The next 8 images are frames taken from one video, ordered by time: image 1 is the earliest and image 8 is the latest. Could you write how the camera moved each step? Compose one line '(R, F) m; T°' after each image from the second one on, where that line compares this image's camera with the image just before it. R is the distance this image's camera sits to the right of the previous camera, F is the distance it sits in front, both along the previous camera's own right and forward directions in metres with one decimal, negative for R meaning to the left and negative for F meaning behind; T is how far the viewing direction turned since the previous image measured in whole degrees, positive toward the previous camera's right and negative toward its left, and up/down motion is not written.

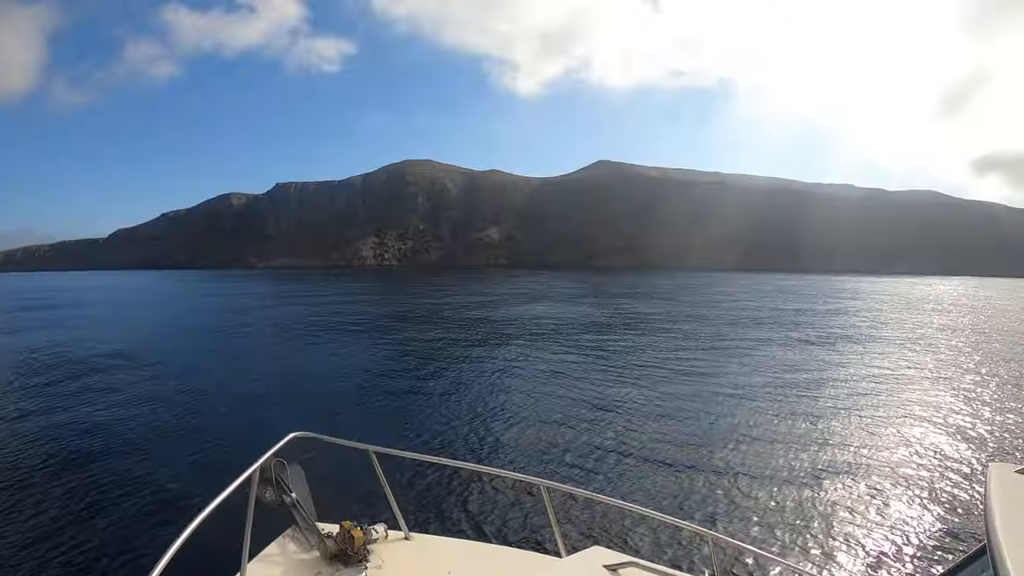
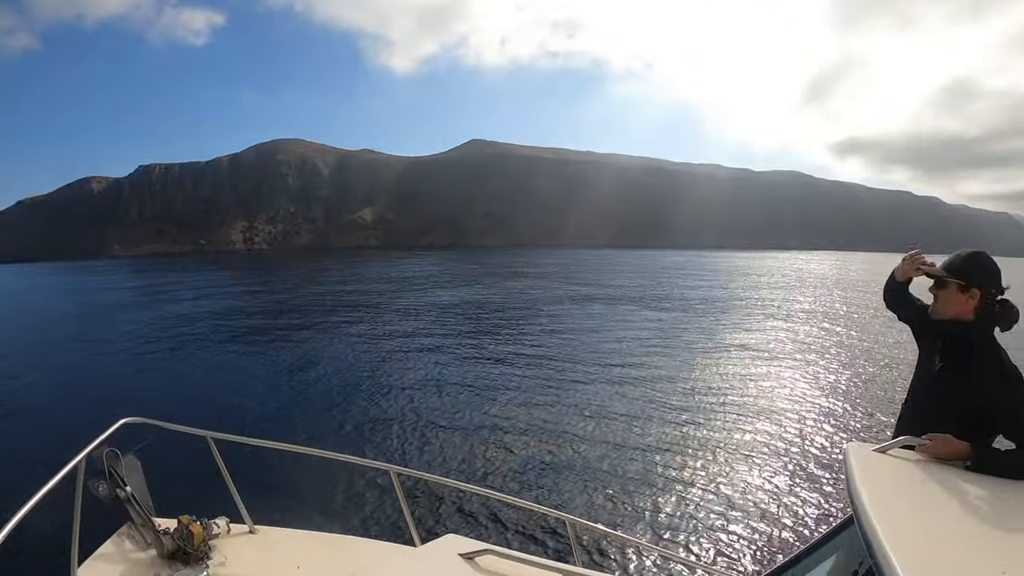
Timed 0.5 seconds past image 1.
(+1.3, +0.4) m; +6°
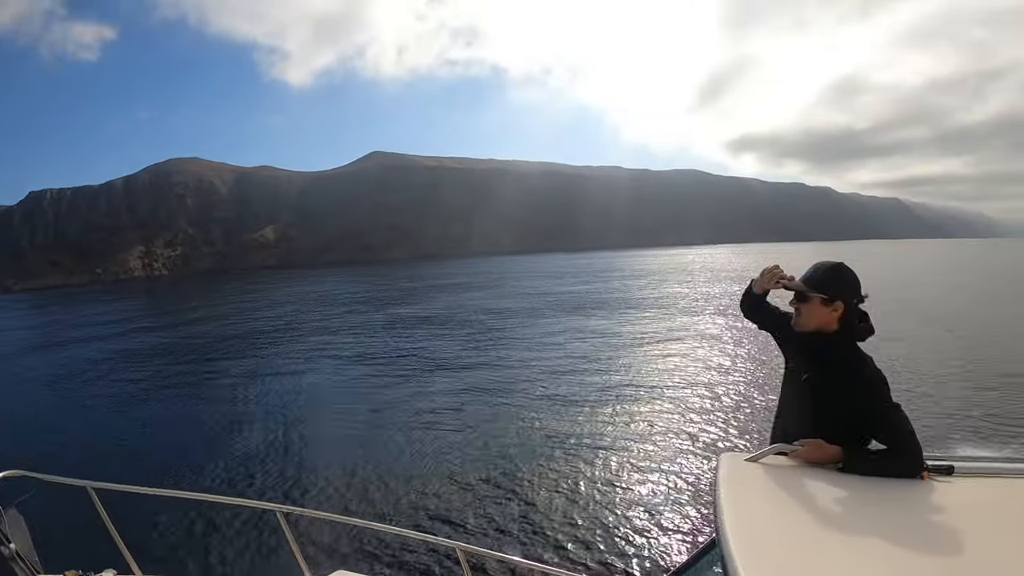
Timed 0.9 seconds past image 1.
(+1.0, +0.1) m; +4°
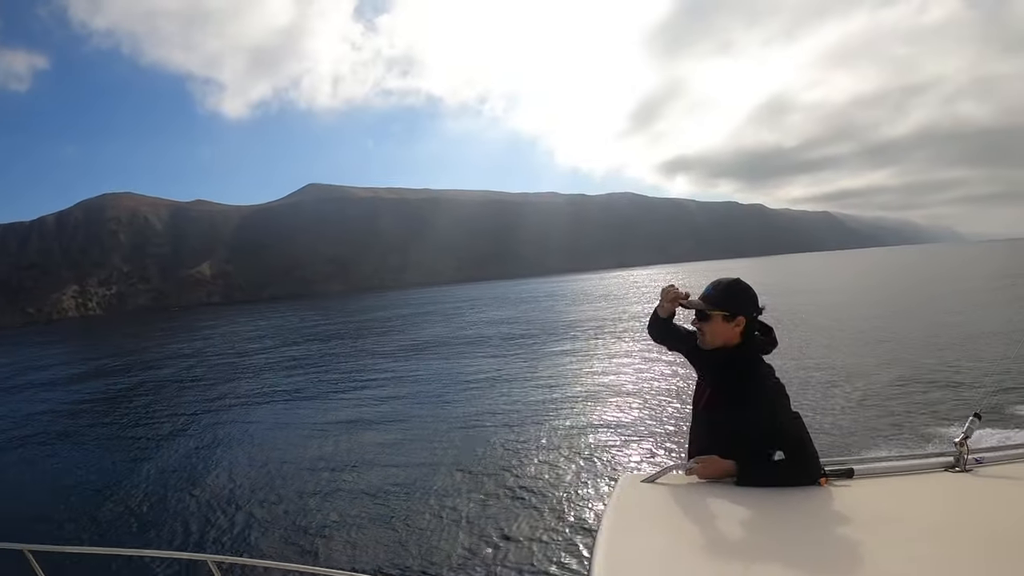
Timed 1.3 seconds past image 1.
(+0.7, -0.1) m; +2°
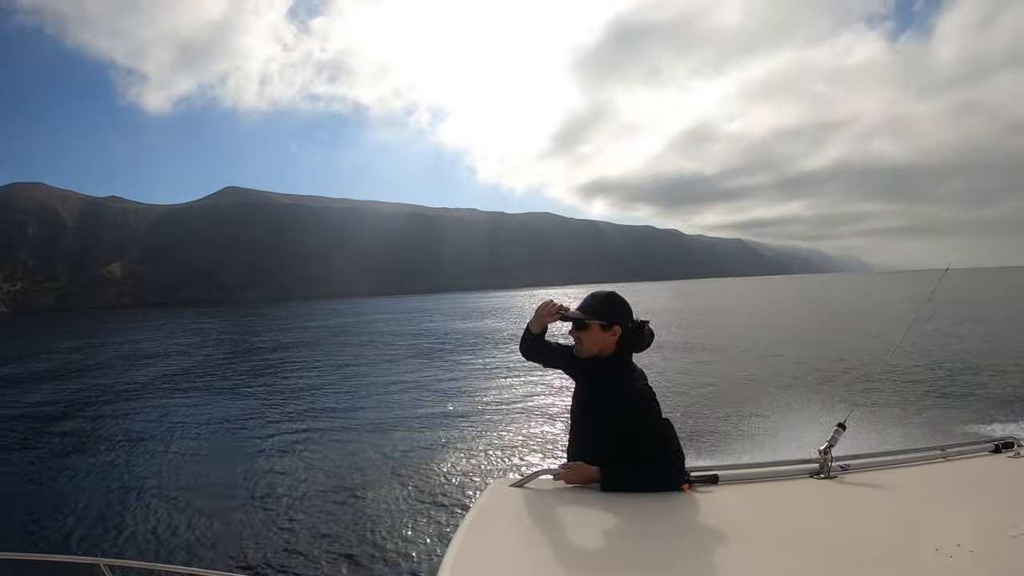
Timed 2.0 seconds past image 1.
(+1.0, 0.0) m; +3°
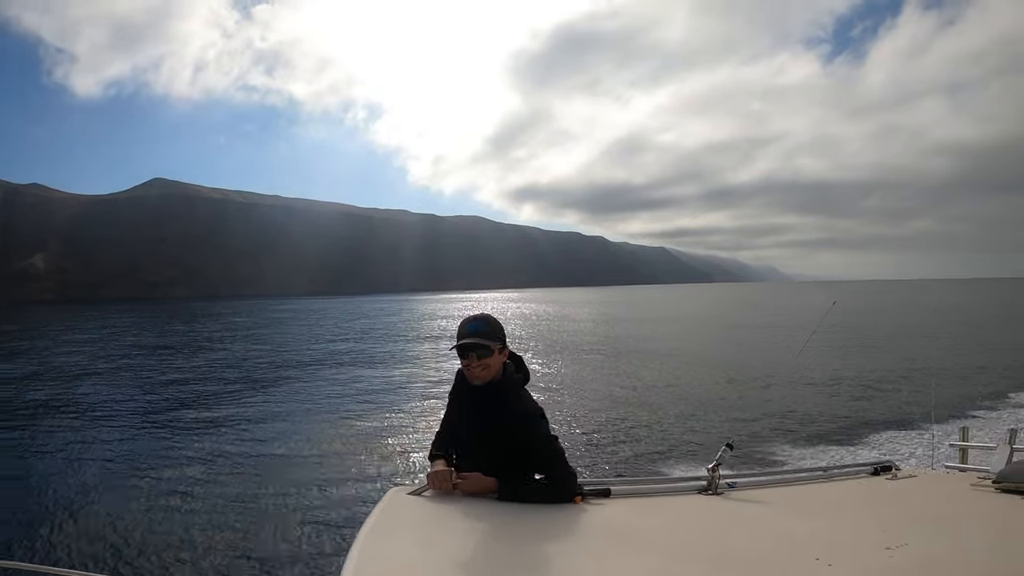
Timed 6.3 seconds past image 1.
(+0.7, -0.2) m; +3°
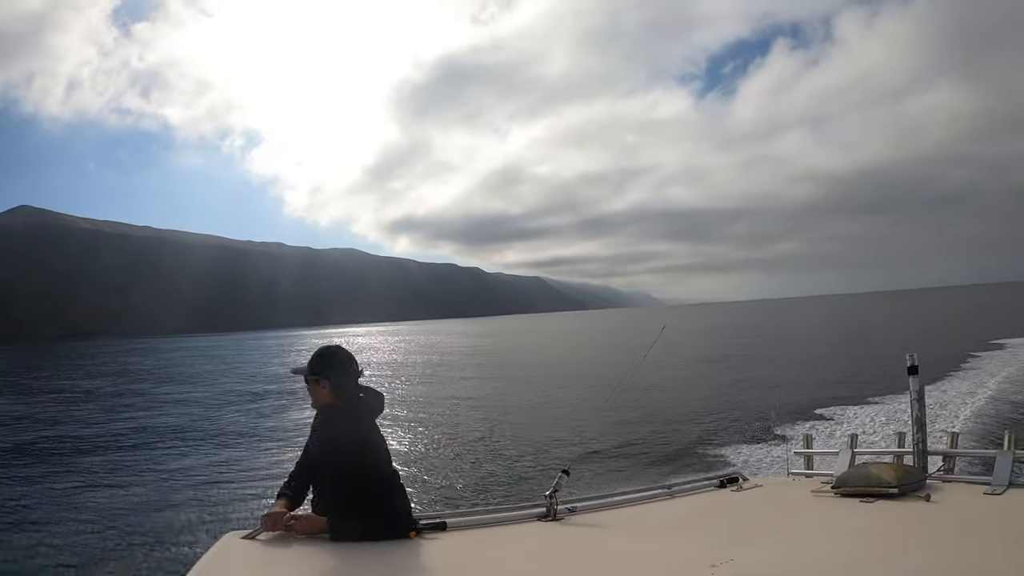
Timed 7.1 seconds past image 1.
(+1.3, -0.2) m; +5°
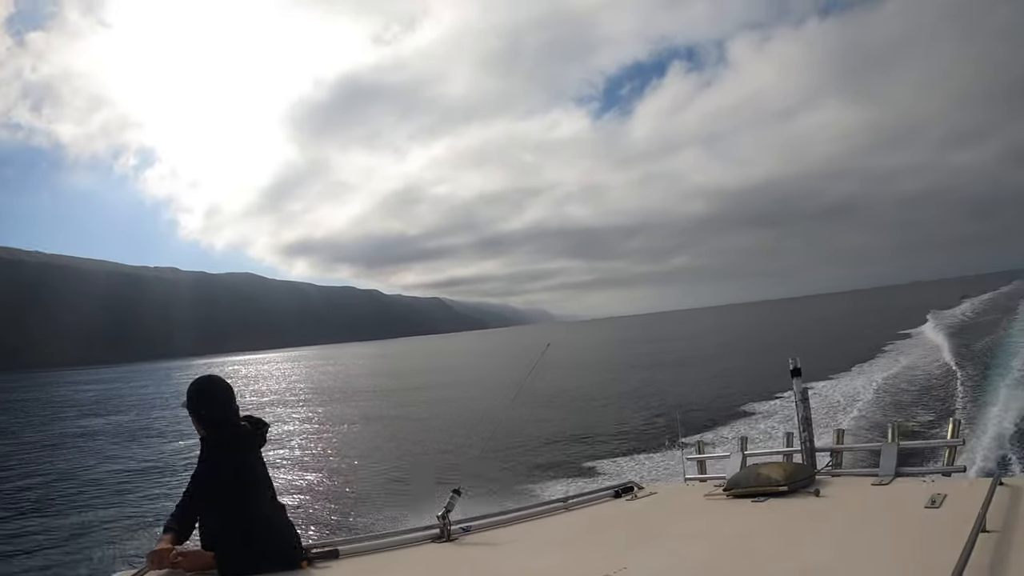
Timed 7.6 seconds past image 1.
(+0.7, -0.2) m; +5°
